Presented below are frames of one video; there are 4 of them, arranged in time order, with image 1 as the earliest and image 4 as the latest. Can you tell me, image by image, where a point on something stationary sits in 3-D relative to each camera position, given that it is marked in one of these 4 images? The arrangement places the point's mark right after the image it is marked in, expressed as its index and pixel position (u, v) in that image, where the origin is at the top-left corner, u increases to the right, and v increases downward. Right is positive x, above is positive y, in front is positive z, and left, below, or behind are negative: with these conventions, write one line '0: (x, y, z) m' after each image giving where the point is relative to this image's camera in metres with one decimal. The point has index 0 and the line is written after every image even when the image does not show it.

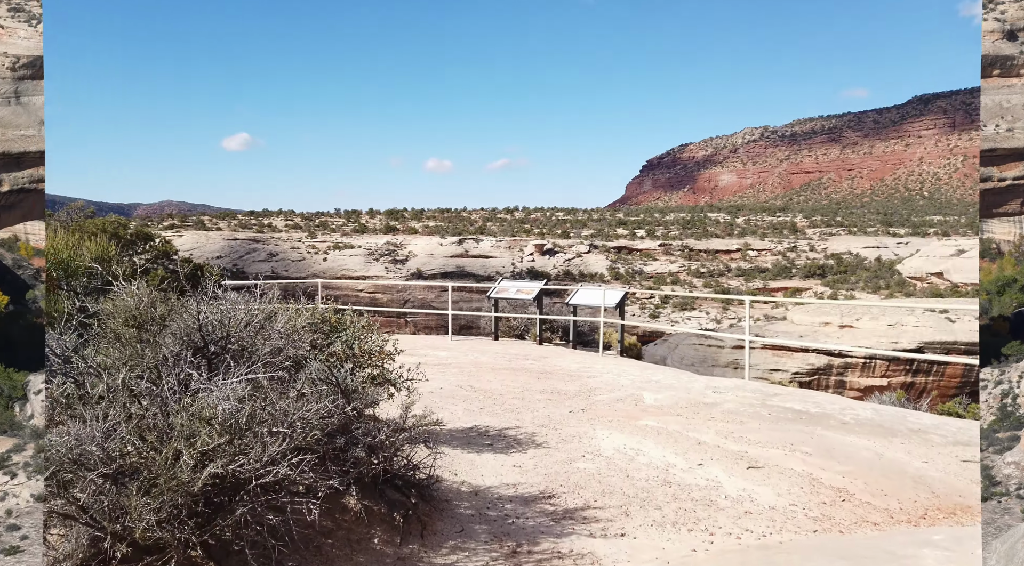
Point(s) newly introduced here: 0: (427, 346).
0: (-1.4, -1.0, +11.2) m
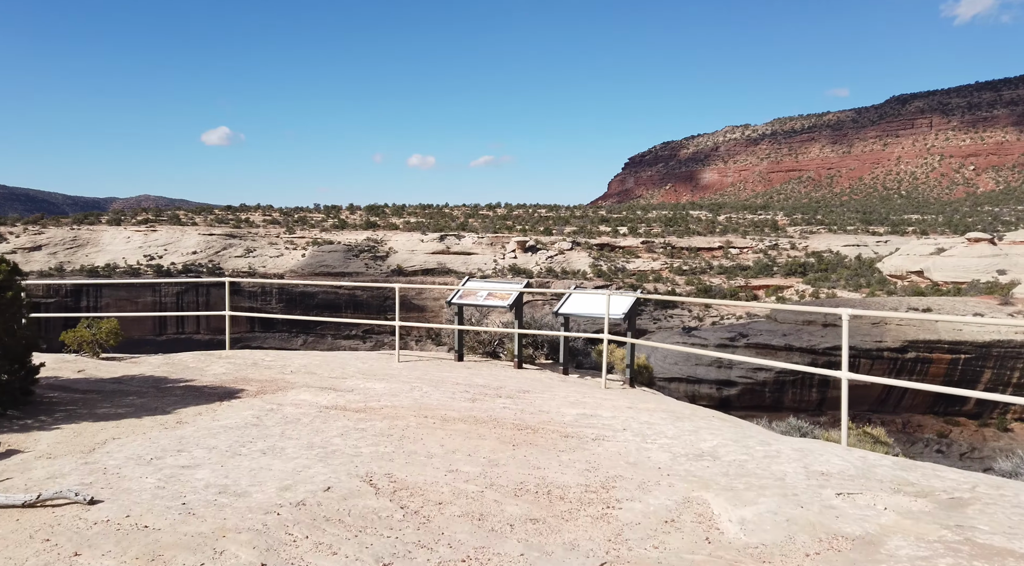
0: (-1.8, -1.1, +8.0) m
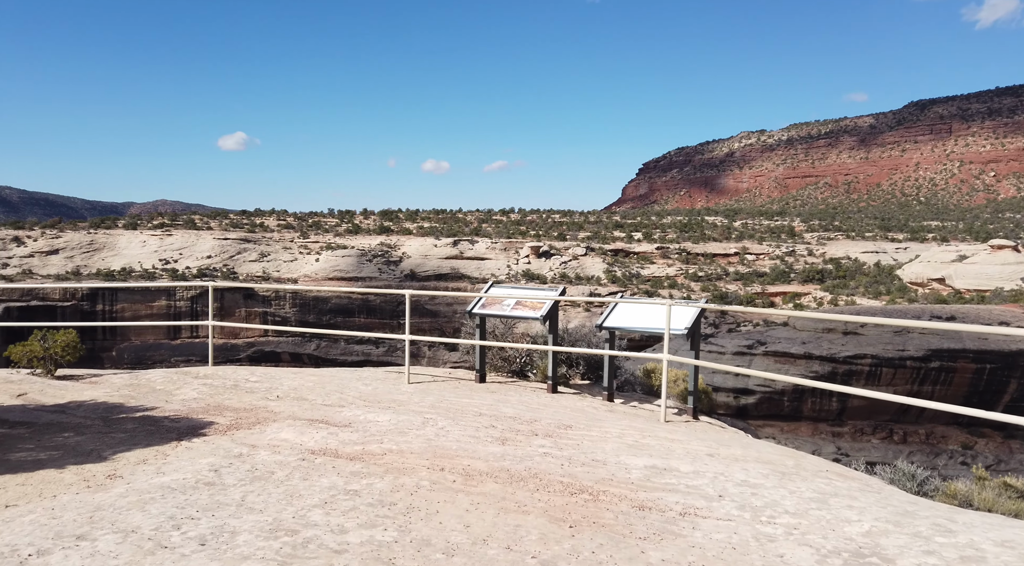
0: (-1.4, -1.1, +6.5) m
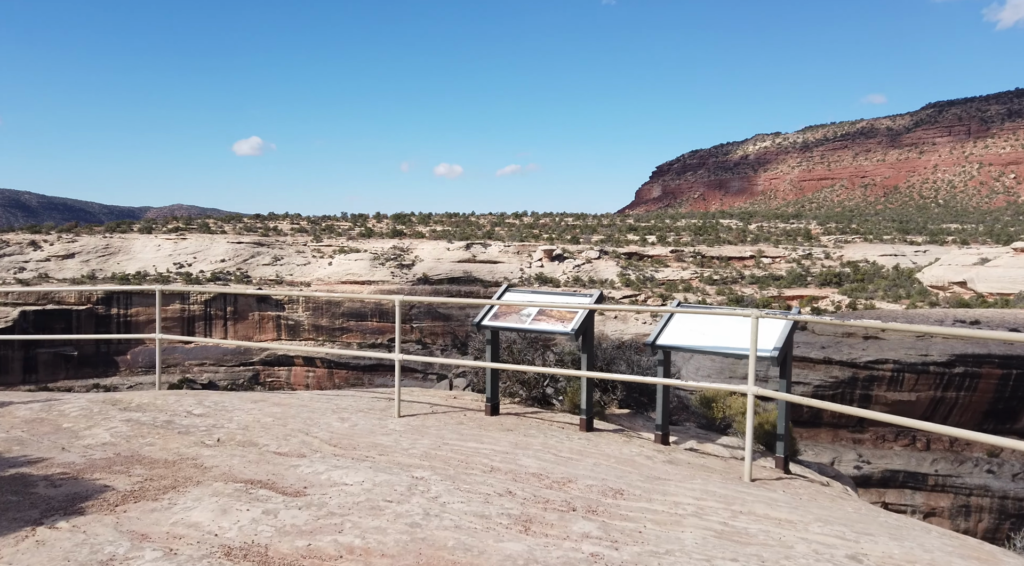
0: (-1.3, -1.1, +4.7) m
